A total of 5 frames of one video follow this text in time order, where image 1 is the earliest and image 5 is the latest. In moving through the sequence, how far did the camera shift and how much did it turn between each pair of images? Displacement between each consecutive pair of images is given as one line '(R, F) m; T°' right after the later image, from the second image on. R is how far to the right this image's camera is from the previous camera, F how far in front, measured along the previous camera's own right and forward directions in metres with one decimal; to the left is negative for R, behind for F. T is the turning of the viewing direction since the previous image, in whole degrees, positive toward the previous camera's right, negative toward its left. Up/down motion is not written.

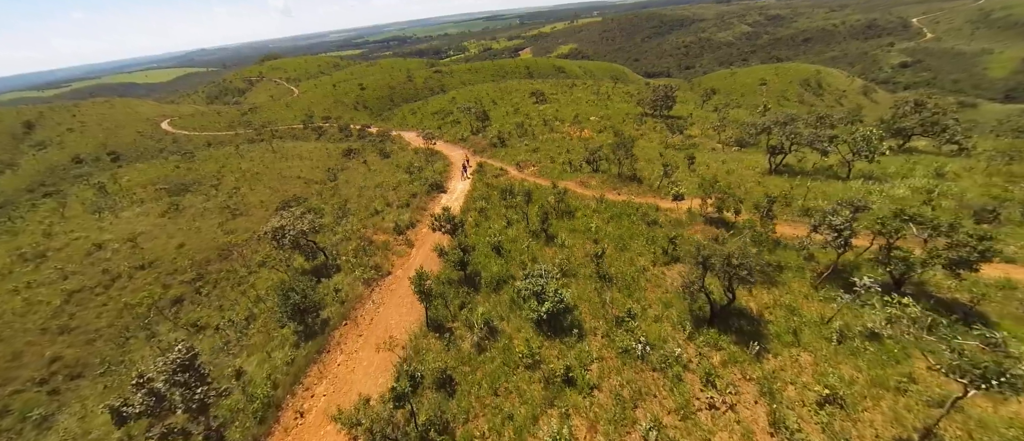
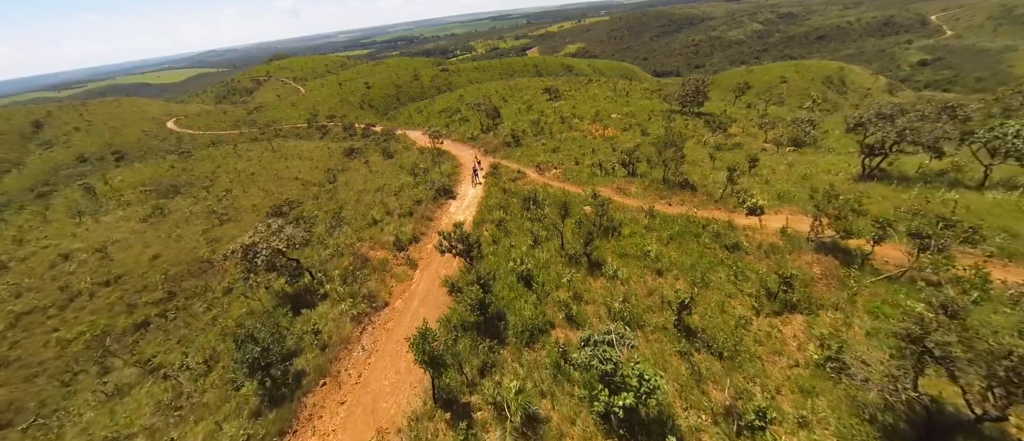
(-1.3, +4.9) m; -1°
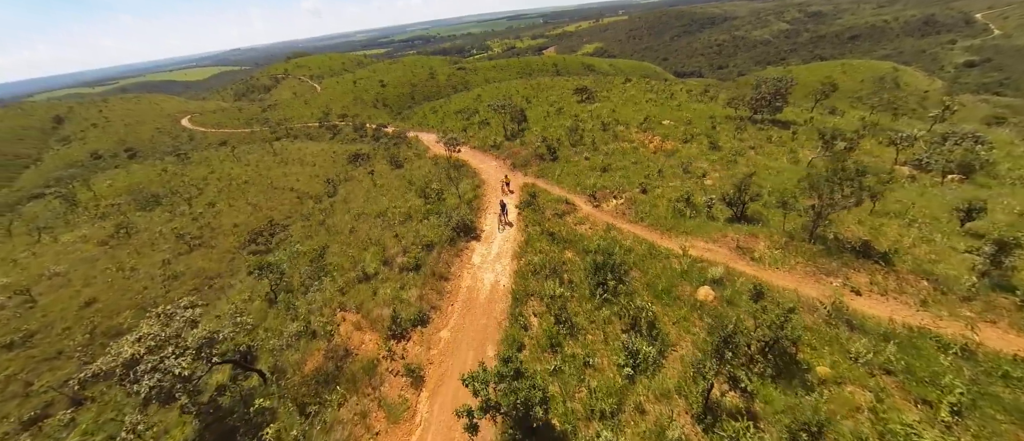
(-2.3, +8.6) m; -2°
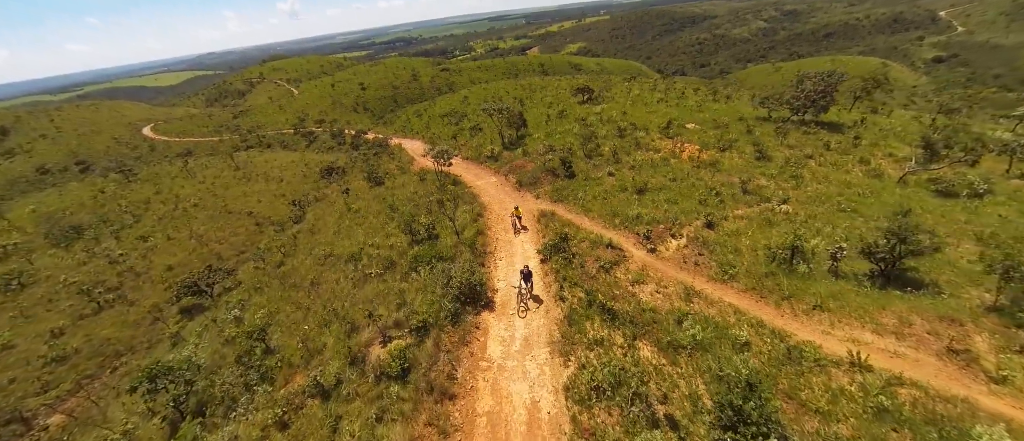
(-1.8, +7.0) m; +2°
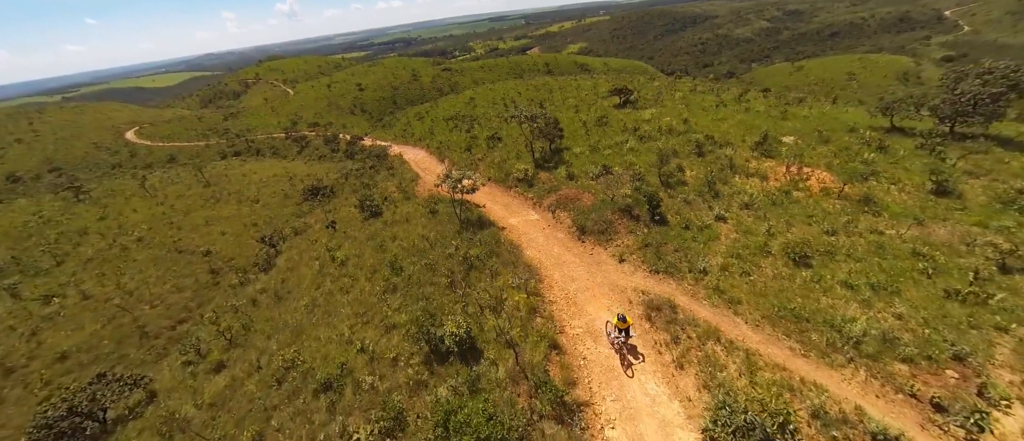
(-3.8, +9.7) m; 0°
